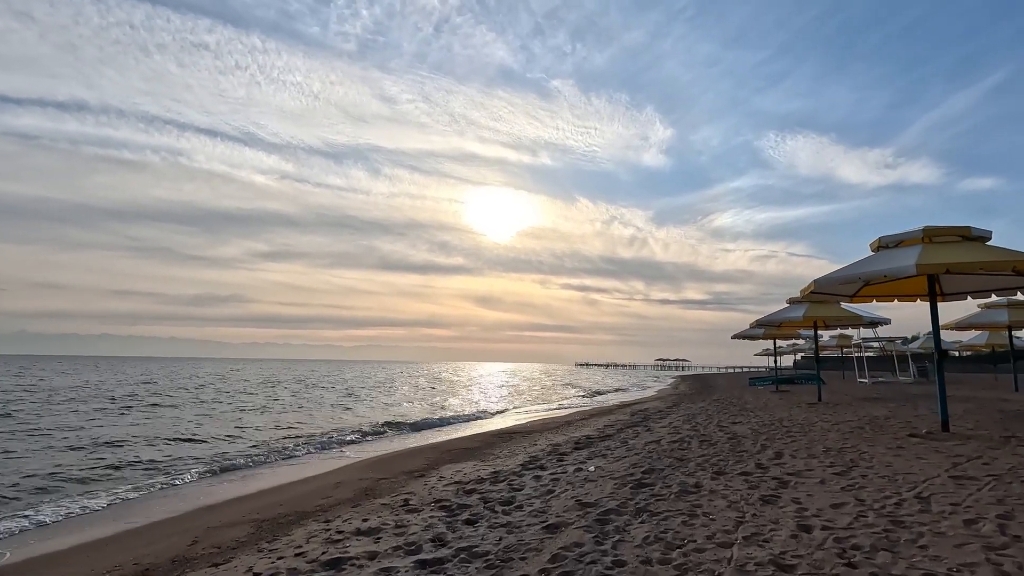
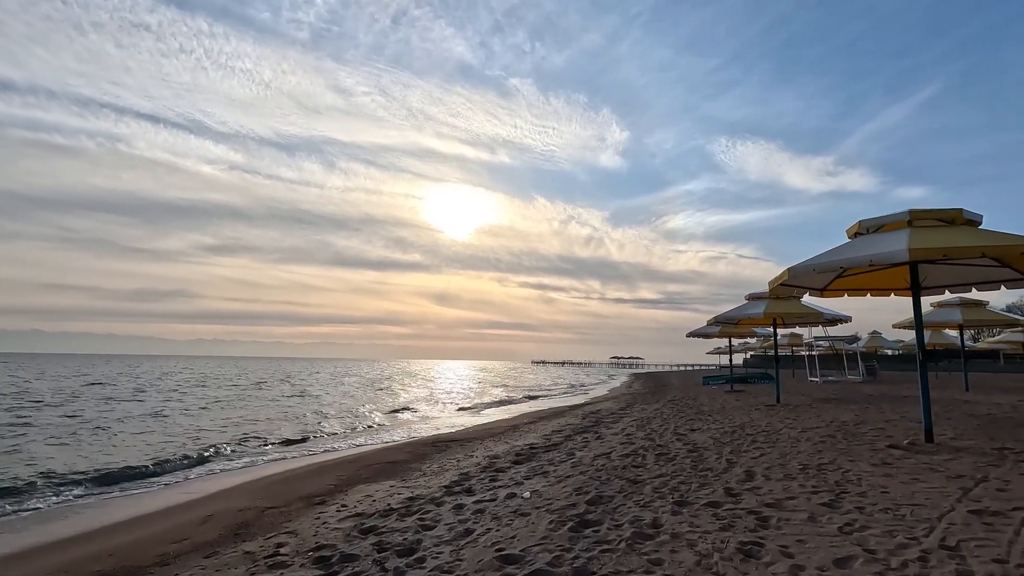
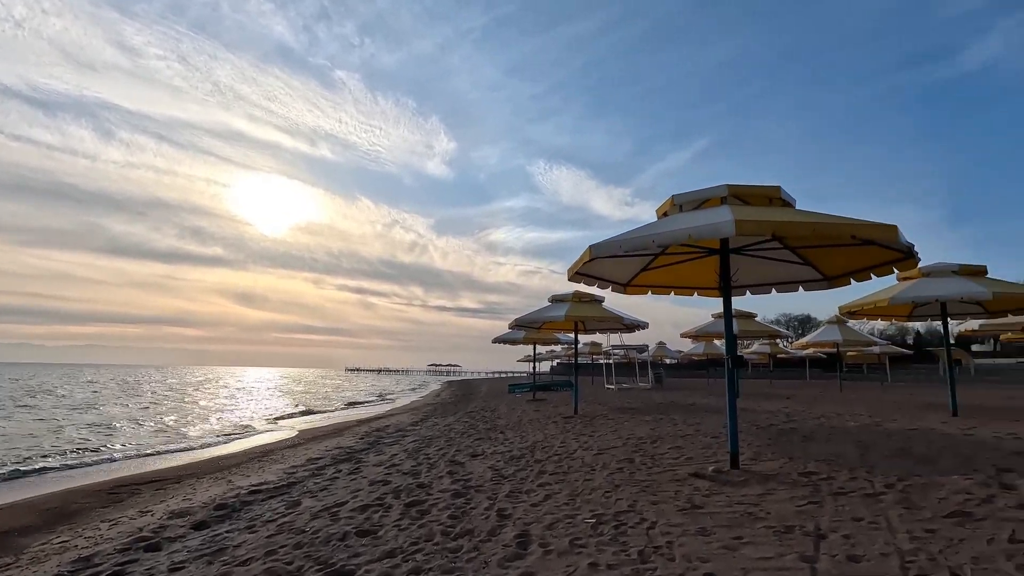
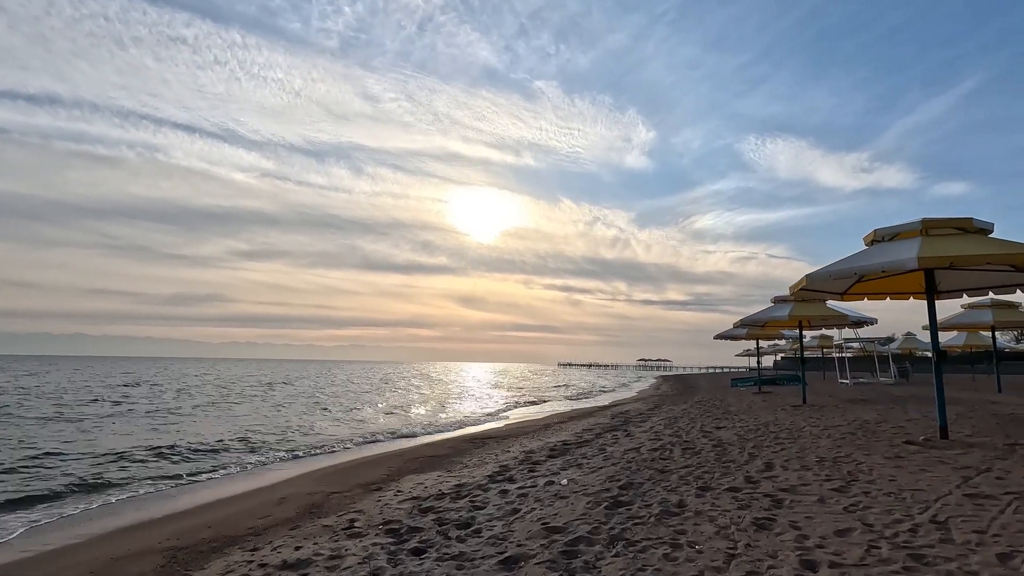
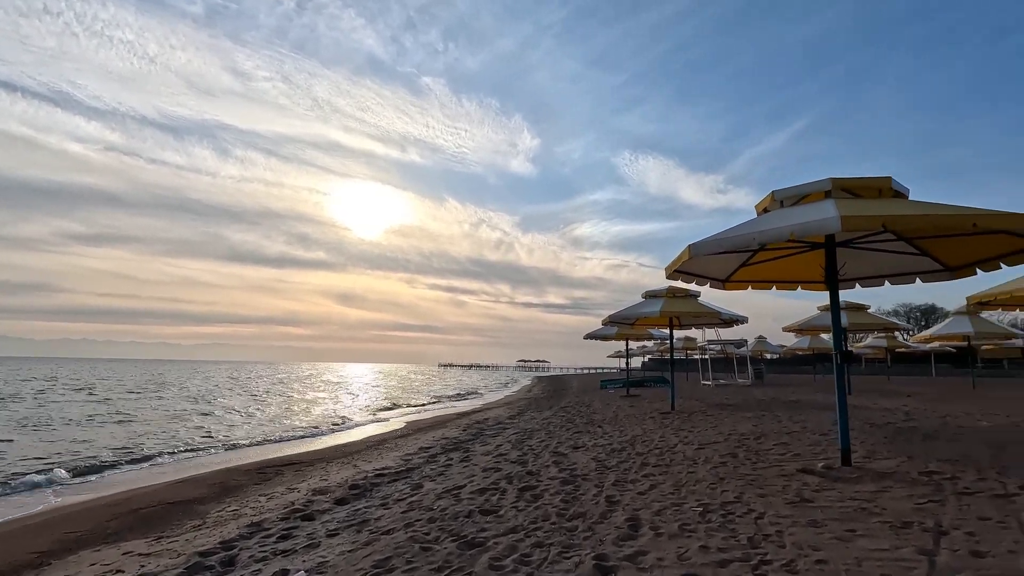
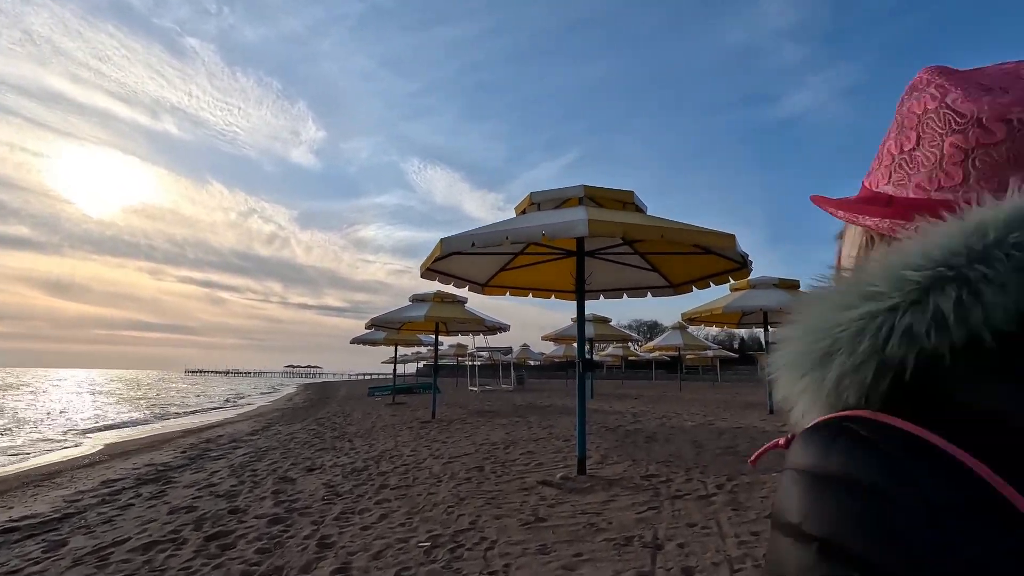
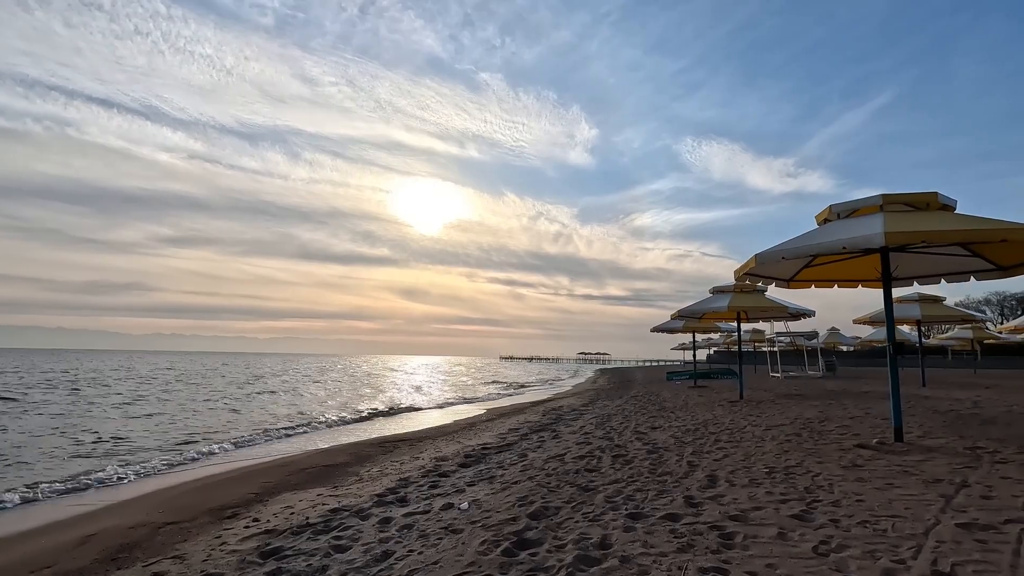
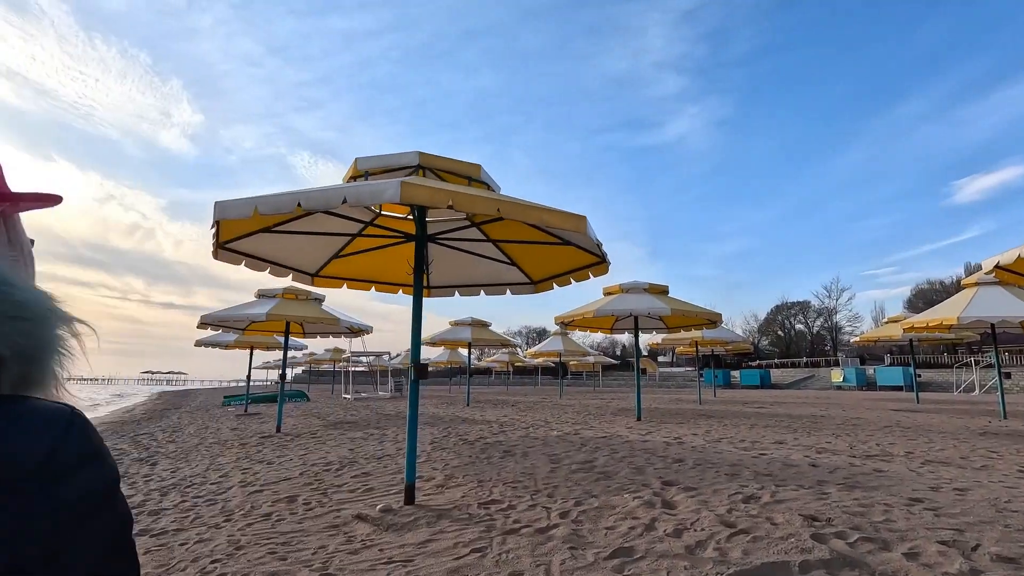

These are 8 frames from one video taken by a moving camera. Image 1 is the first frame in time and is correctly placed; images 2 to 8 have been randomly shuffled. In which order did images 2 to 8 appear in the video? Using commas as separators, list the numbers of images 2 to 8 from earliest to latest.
4, 2, 7, 5, 3, 6, 8
